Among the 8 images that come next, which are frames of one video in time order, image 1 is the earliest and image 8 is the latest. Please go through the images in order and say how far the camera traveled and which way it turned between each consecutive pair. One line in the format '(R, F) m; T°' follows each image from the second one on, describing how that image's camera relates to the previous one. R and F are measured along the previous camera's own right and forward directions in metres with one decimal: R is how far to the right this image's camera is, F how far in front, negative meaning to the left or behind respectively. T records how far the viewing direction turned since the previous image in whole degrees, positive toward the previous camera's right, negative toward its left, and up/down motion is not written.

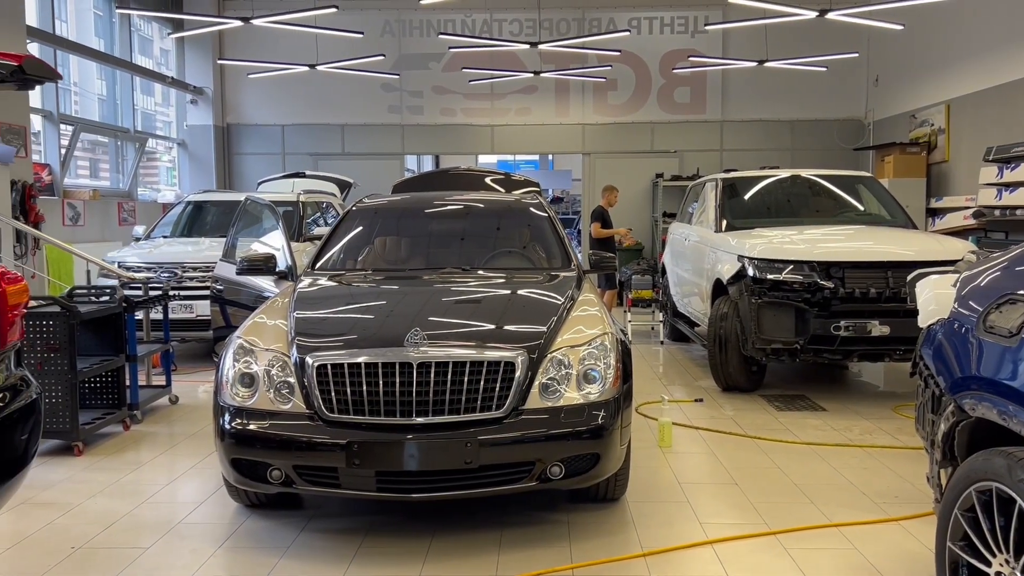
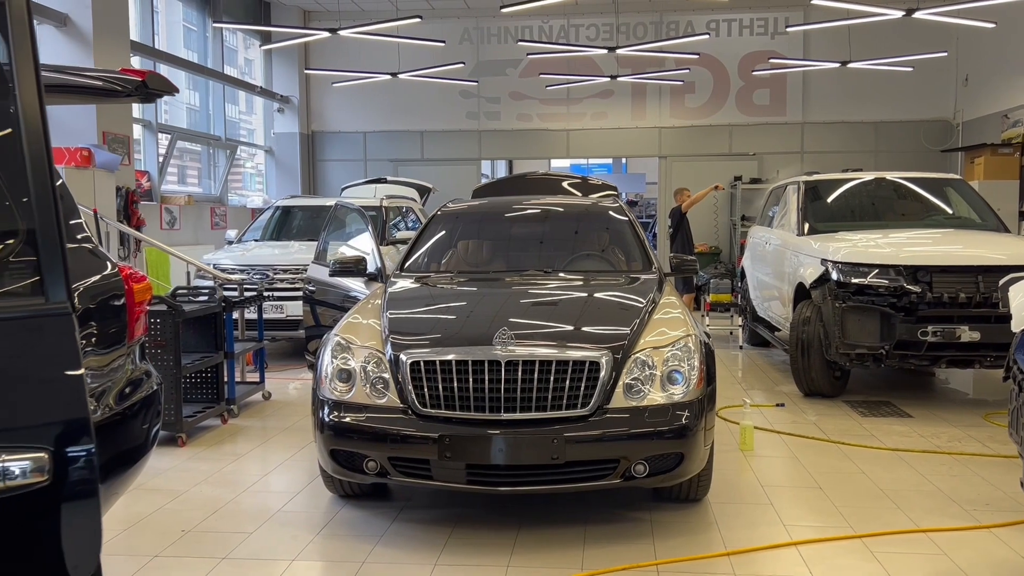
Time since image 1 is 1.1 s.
(-0.1, -0.1) m; -5°
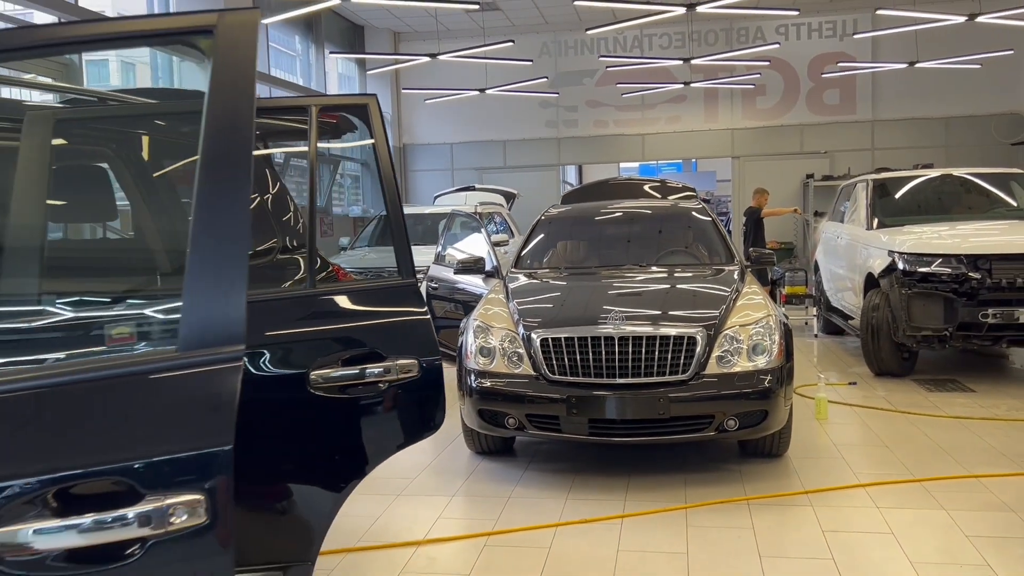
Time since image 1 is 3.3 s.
(-0.2, -0.8) m; -5°
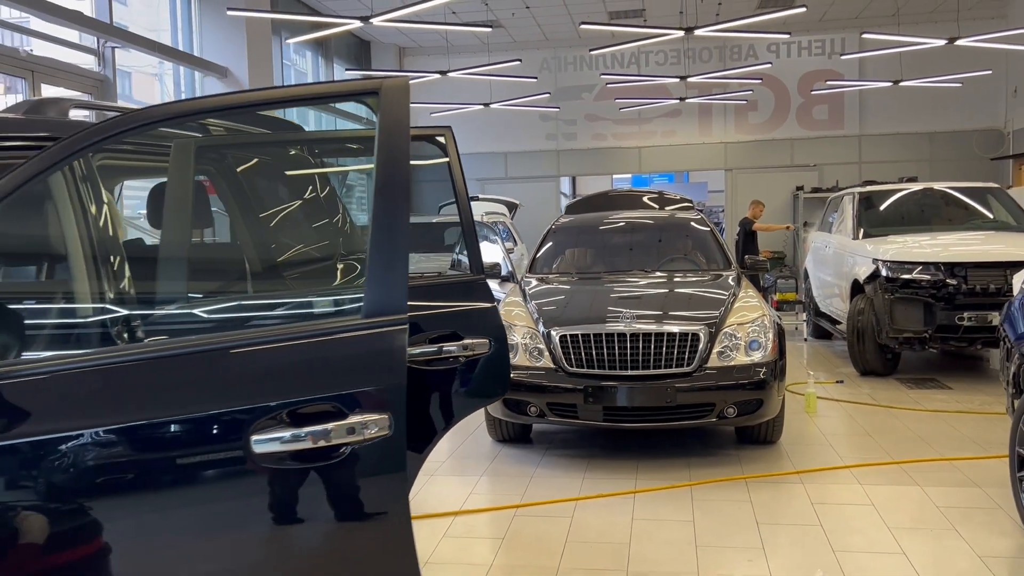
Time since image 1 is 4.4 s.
(-0.2, -0.4) m; +1°
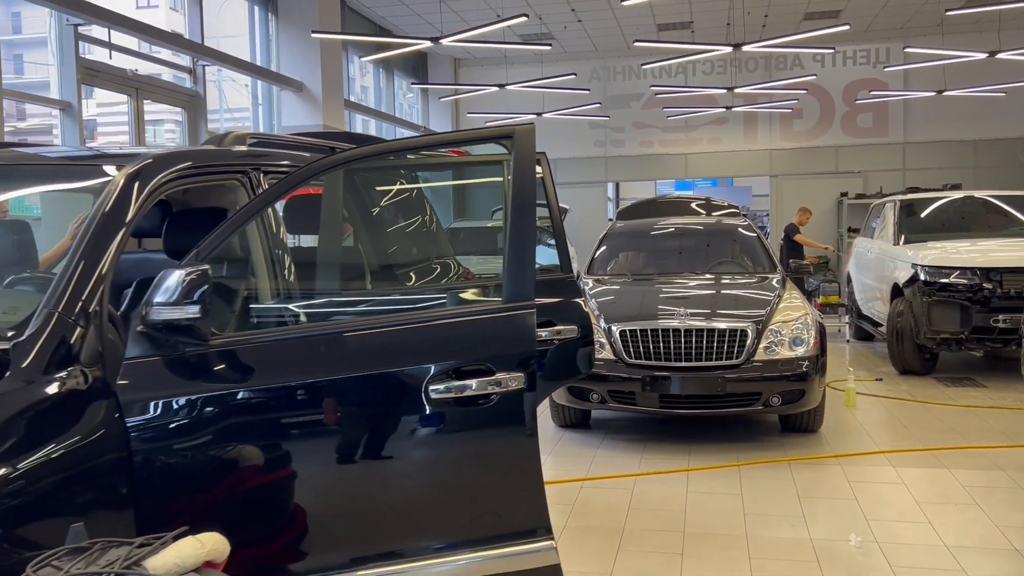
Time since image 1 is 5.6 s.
(-0.1, -0.5) m; -3°
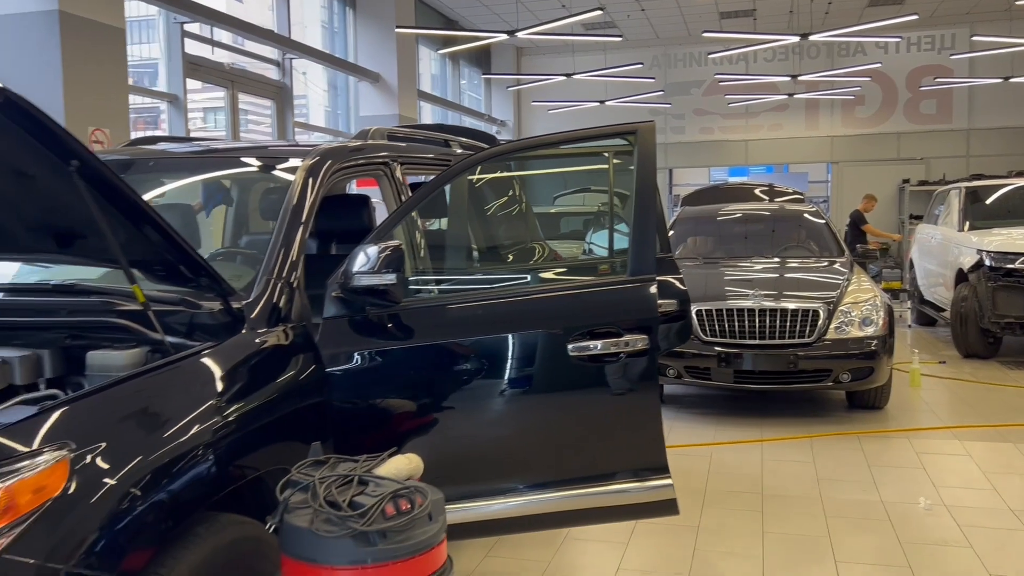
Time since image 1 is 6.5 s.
(-0.2, -0.4) m; -3°
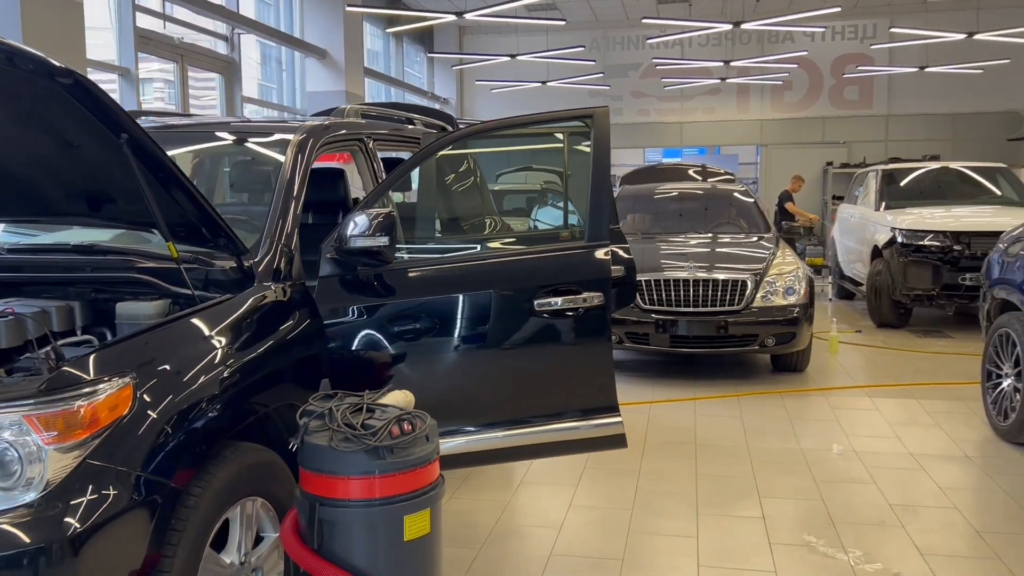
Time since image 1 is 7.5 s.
(-0.1, -0.3) m; +4°
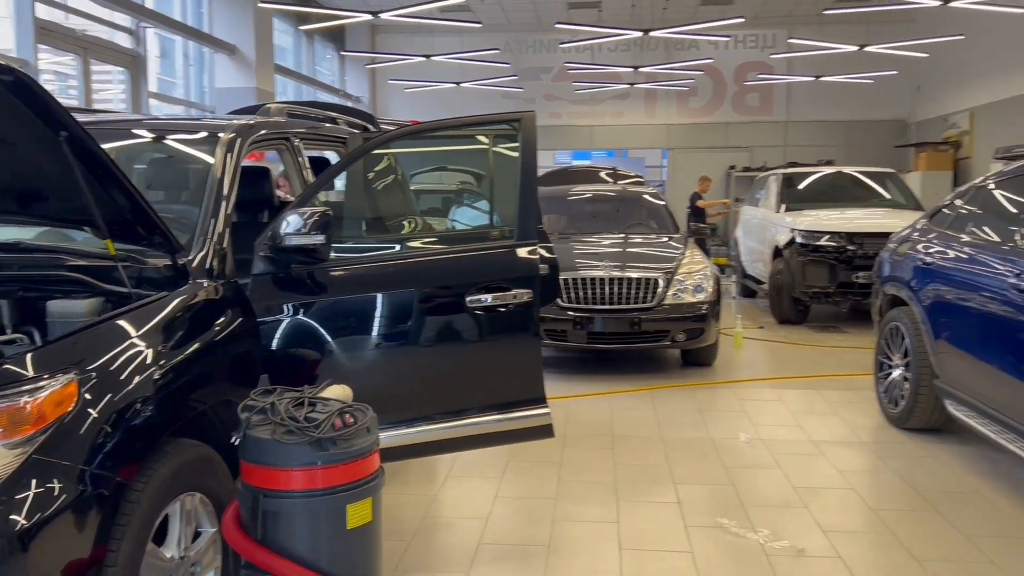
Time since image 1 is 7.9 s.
(-0.1, -0.1) m; +6°
